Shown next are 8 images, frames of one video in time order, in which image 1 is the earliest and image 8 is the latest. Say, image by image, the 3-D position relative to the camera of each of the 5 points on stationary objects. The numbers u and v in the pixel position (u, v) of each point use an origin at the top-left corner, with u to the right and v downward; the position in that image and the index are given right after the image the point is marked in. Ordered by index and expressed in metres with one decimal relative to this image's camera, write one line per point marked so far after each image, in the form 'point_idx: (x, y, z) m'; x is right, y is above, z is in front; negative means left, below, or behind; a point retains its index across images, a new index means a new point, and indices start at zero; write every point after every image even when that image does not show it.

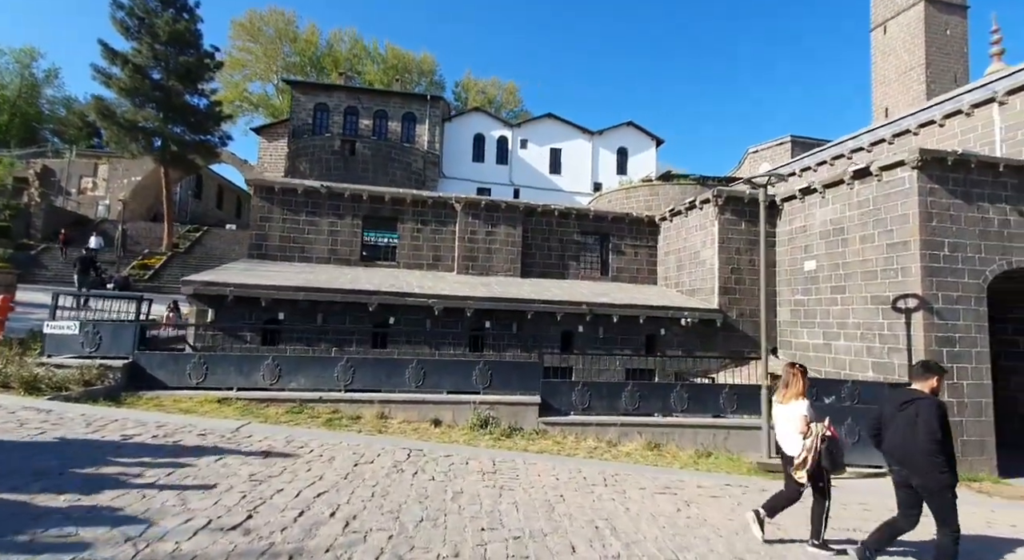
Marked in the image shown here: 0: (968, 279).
0: (+7.0, 0.0, +8.4) m
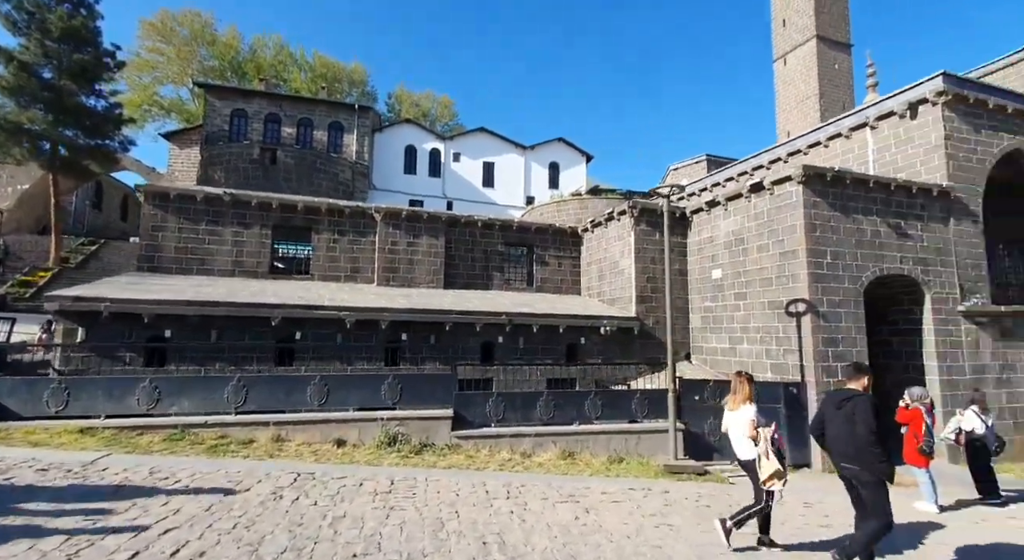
0: (+5.7, -0.1, +9.2) m
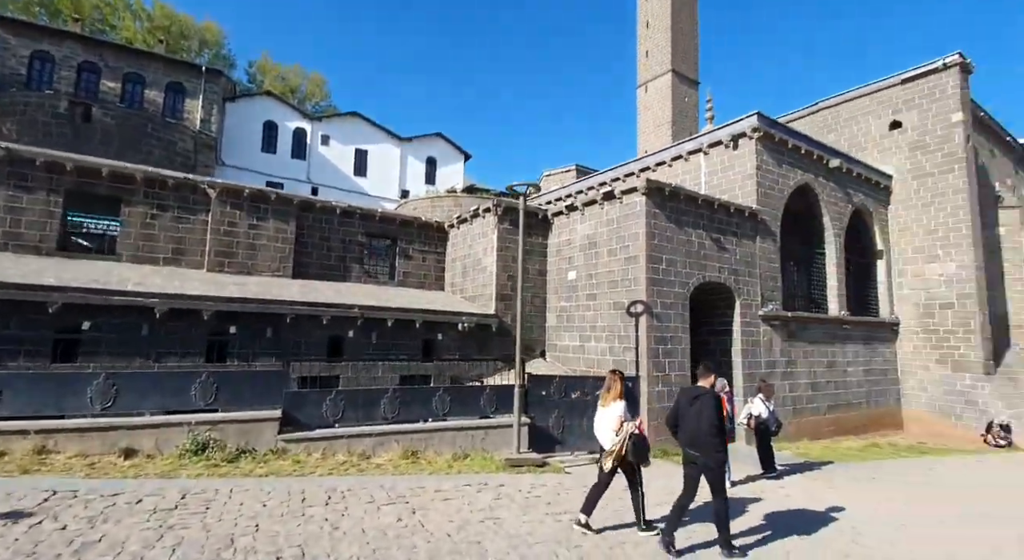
0: (+3.2, -0.2, +10.1) m
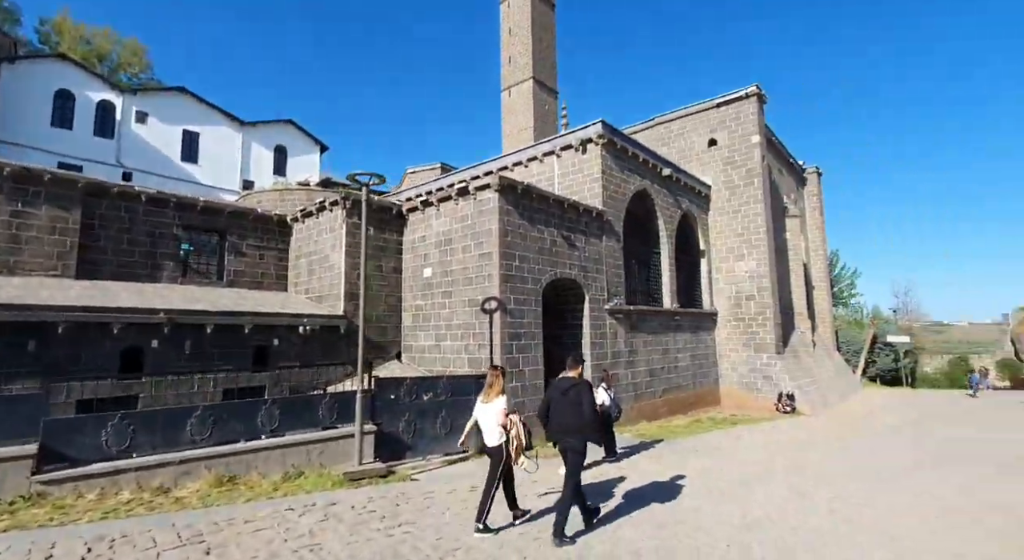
0: (+0.4, -0.1, +10.3) m
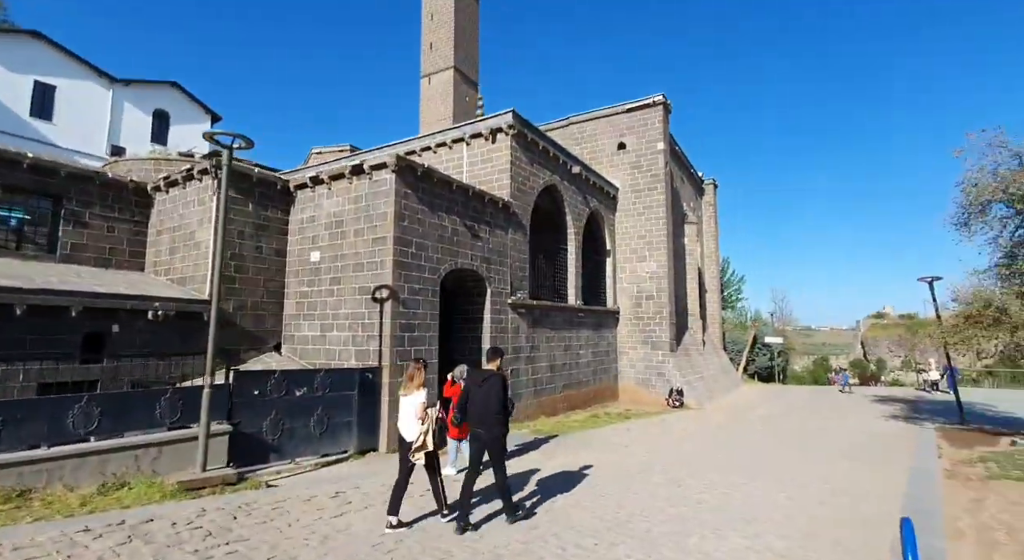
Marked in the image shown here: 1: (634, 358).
0: (-1.5, +0.1, +9.7) m
1: (+4.5, -2.9, +19.6) m
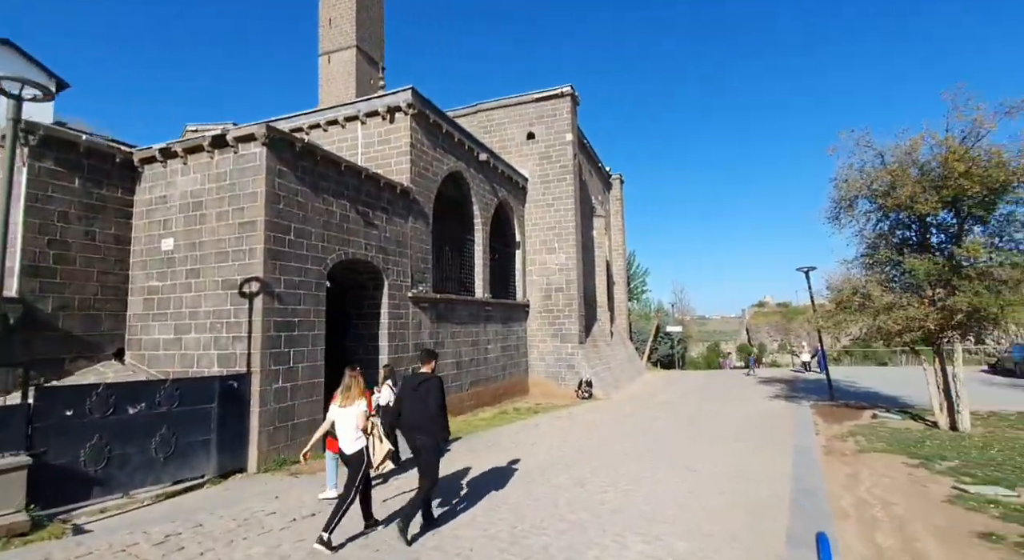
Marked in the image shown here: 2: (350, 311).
0: (-3.2, +0.2, +8.6) m
1: (+1.2, -2.6, +19.3) m
2: (-3.5, -0.7, +11.5) m
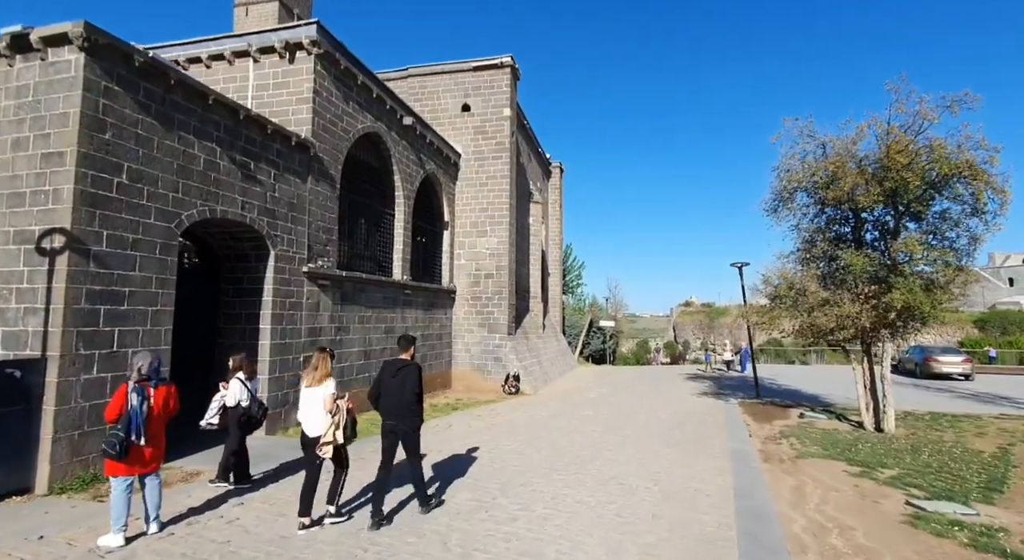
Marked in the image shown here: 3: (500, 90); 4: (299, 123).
0: (-4.4, +0.7, +6.6) m
1: (-1.4, -2.1, +17.8) m
2: (-5.0, -0.1, +9.5) m
3: (-0.4, +6.6, +18.5) m
4: (-4.1, +3.0, +10.3) m
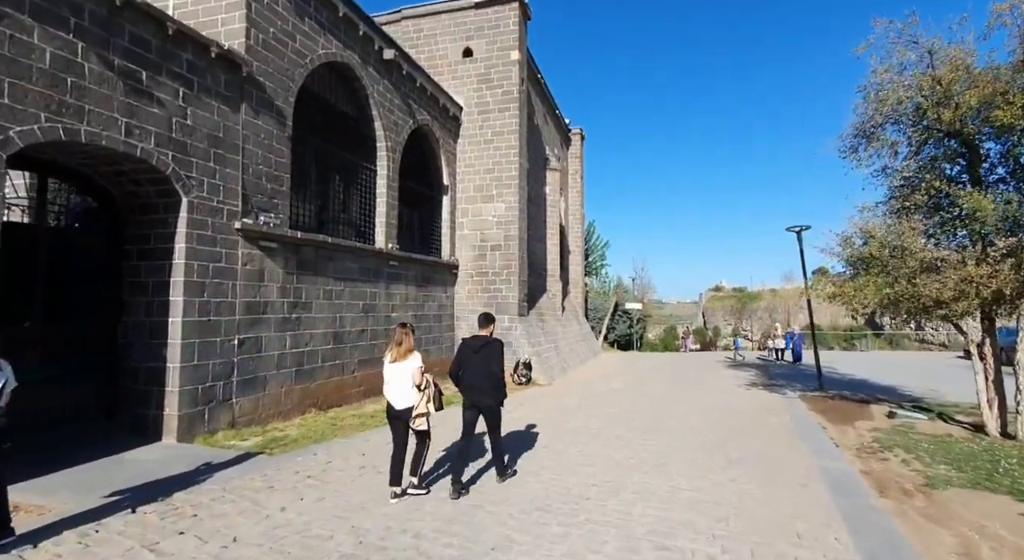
0: (-4.6, +1.2, +4.2) m
1: (-1.1, -1.3, +15.4) m
2: (-5.1, +0.5, +7.2) m
3: (-0.2, +7.4, +15.8) m
4: (-4.2, +3.6, +7.9) m
